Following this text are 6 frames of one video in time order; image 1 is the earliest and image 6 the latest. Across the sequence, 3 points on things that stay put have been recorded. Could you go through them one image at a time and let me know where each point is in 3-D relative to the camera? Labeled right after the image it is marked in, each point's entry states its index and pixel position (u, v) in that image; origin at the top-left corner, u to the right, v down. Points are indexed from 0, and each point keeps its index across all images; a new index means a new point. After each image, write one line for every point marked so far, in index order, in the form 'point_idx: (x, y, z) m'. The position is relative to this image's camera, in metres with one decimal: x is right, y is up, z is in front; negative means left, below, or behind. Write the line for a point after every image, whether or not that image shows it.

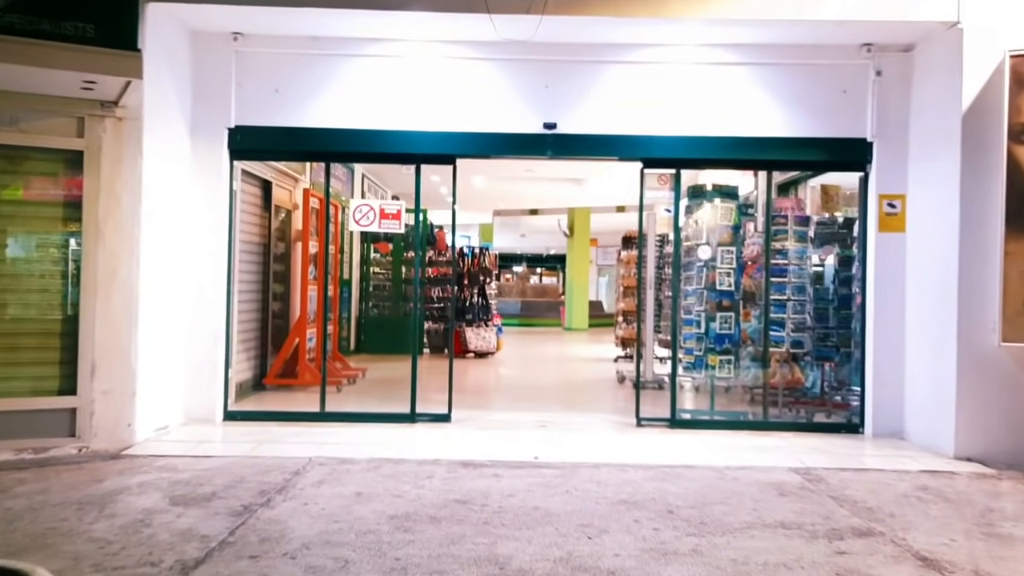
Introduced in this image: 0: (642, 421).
0: (+0.9, -1.0, +6.0) m
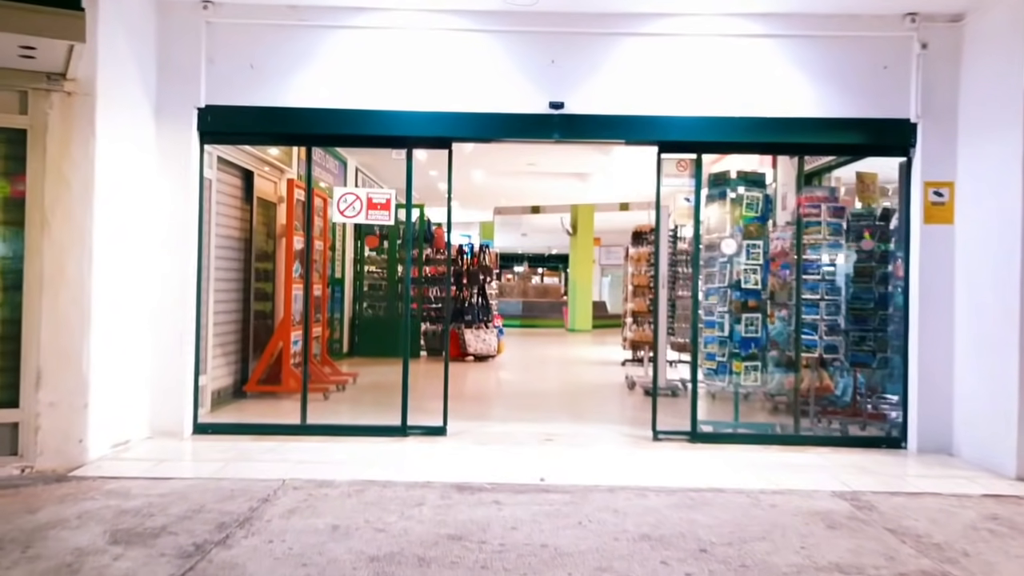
0: (+0.9, -0.9, +5.4) m
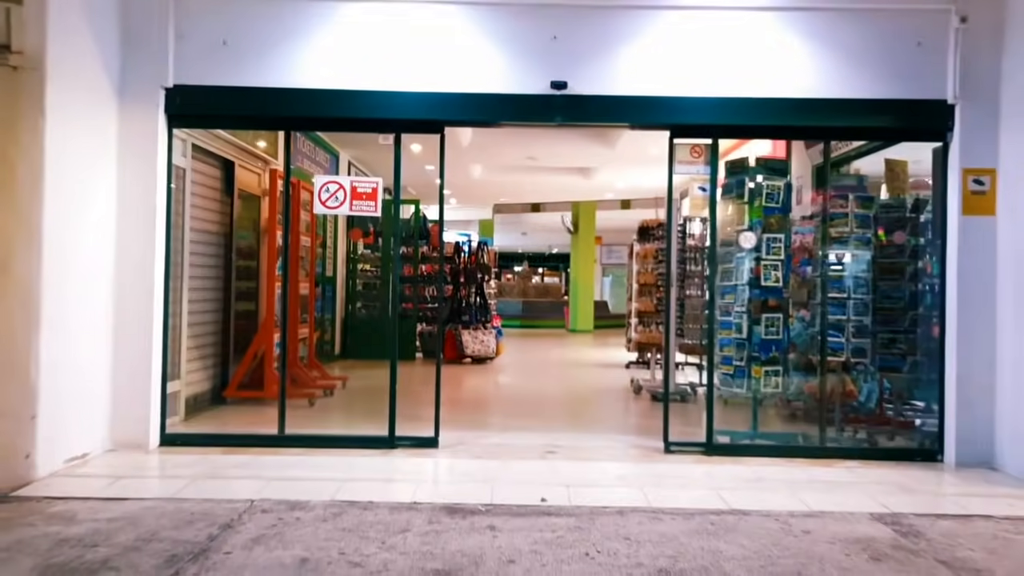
0: (+0.9, -0.9, +4.9) m
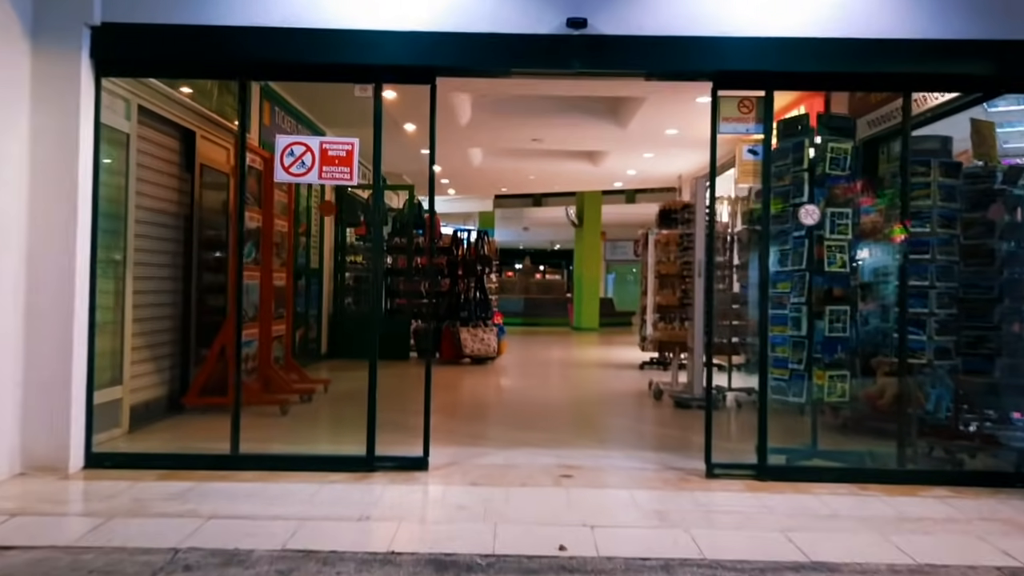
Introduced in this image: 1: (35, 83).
0: (+1.0, -0.9, +4.0) m
1: (-2.2, +0.9, +3.8) m
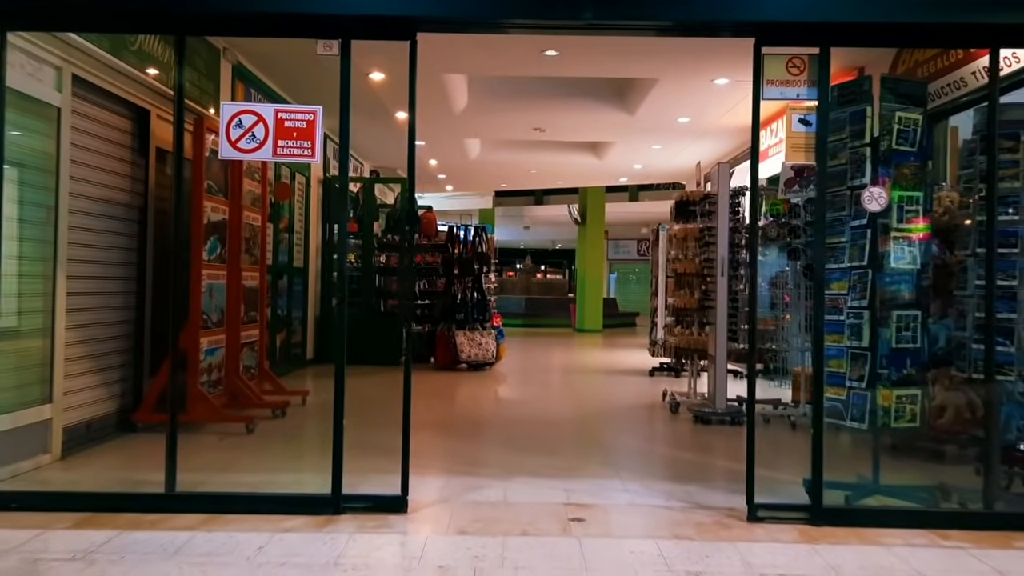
0: (+1.0, -0.9, +3.3) m
1: (-2.2, +0.9, +3.1) m
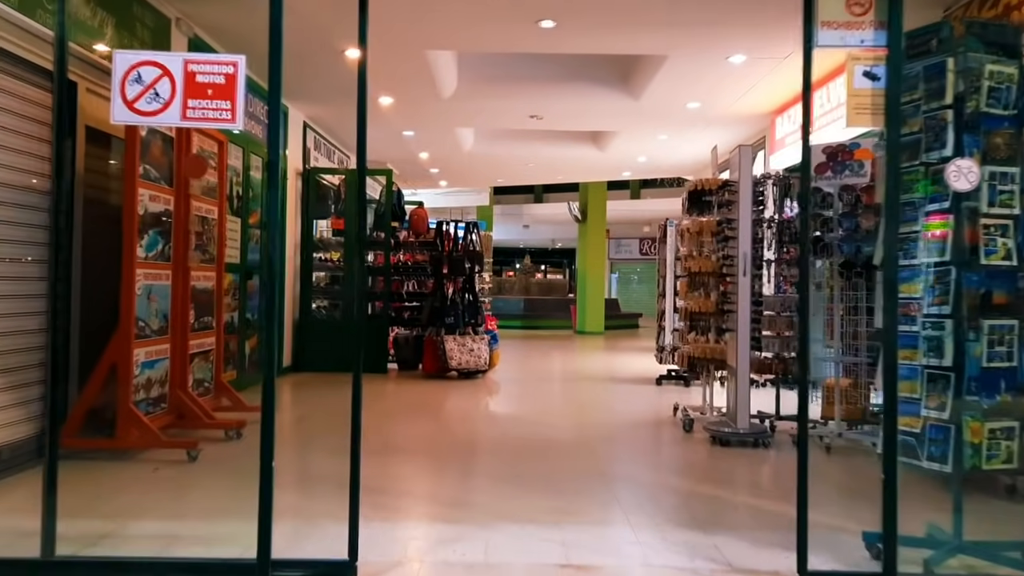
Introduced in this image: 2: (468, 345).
0: (+0.9, -0.9, +2.6) m
1: (-2.2, +0.9, +2.4) m
2: (-0.5, -0.6, +8.4) m
